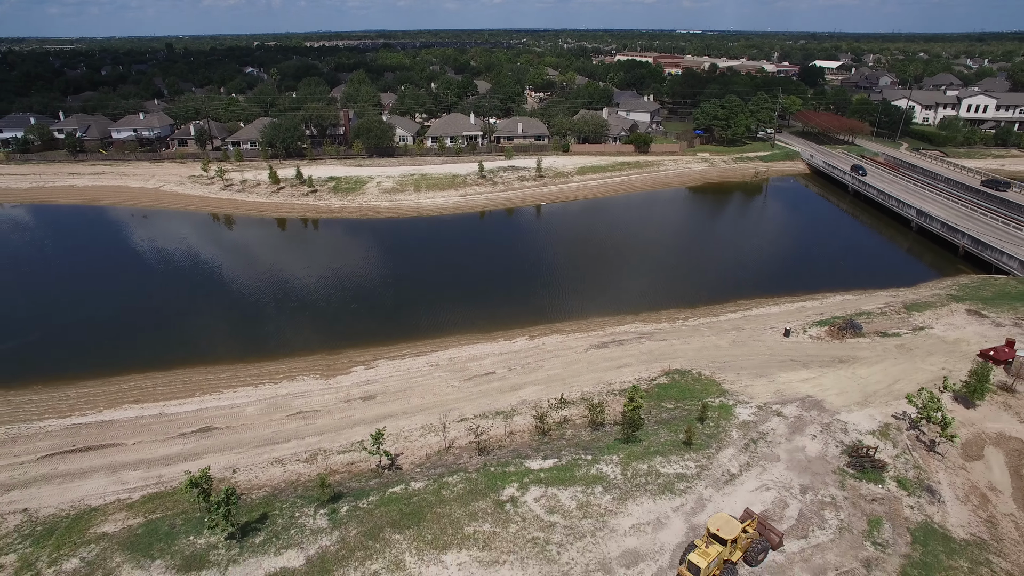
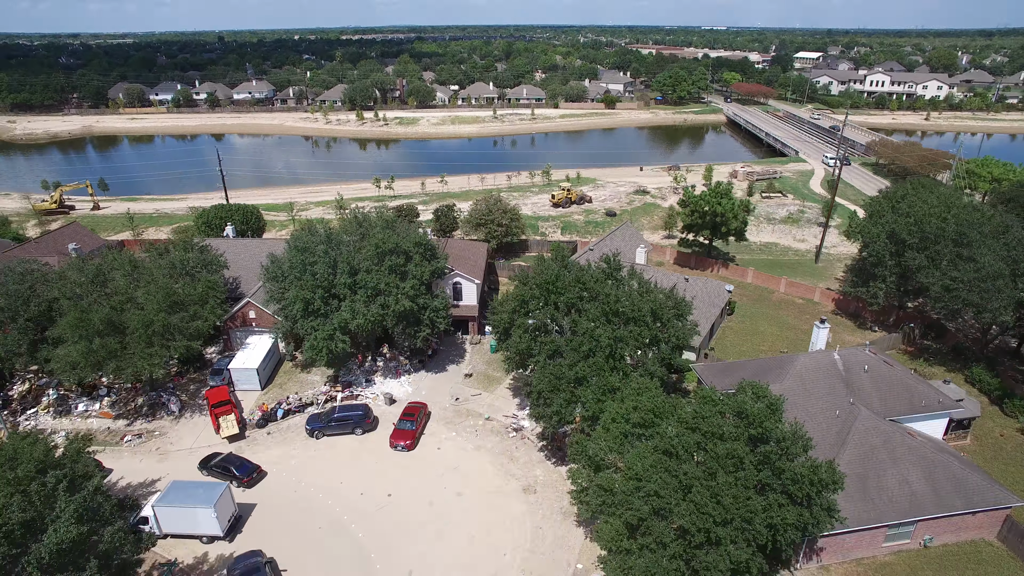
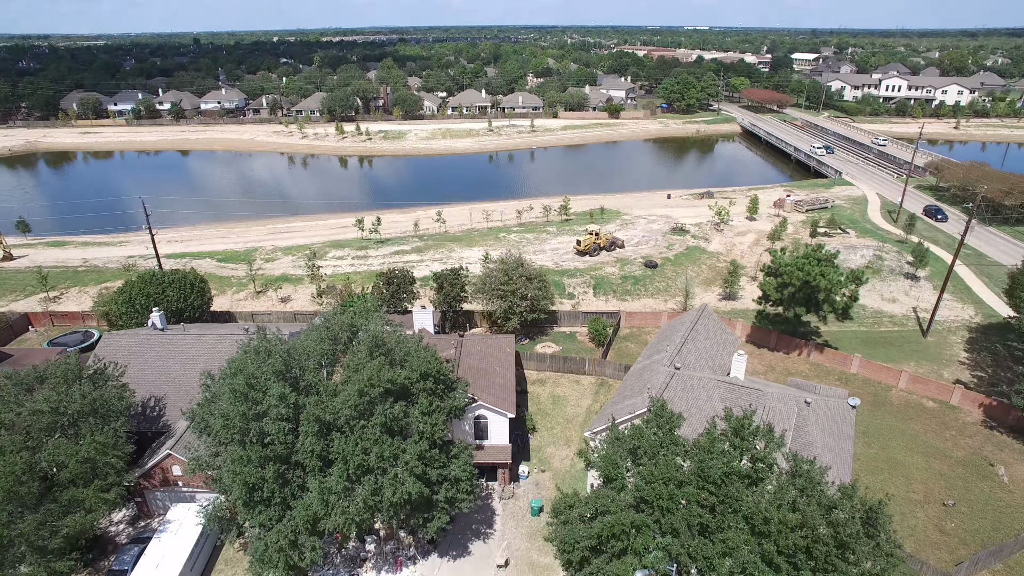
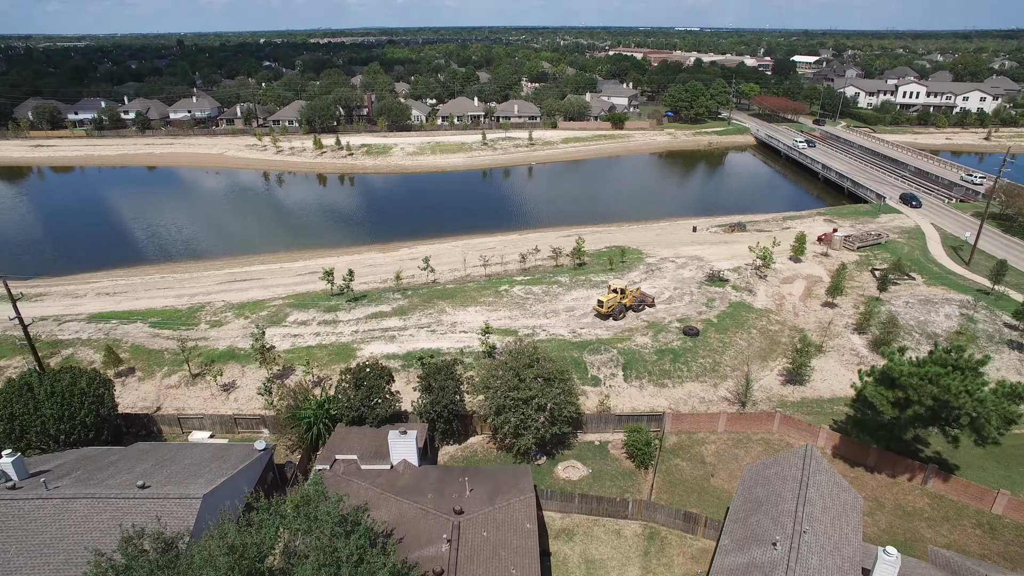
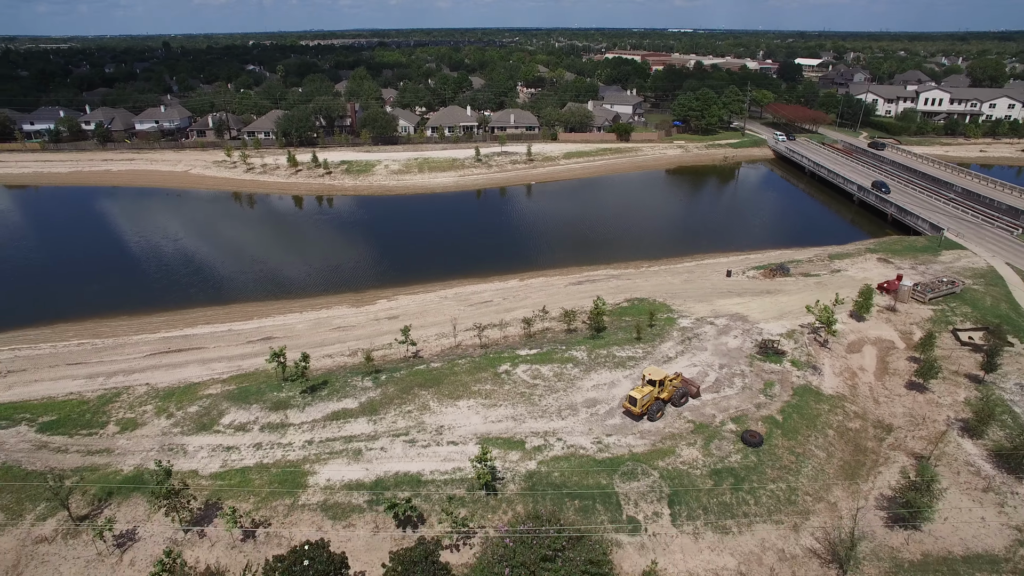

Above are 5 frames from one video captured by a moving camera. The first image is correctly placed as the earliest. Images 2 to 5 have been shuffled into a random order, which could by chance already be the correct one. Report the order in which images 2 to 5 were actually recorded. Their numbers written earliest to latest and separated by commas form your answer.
5, 4, 3, 2
